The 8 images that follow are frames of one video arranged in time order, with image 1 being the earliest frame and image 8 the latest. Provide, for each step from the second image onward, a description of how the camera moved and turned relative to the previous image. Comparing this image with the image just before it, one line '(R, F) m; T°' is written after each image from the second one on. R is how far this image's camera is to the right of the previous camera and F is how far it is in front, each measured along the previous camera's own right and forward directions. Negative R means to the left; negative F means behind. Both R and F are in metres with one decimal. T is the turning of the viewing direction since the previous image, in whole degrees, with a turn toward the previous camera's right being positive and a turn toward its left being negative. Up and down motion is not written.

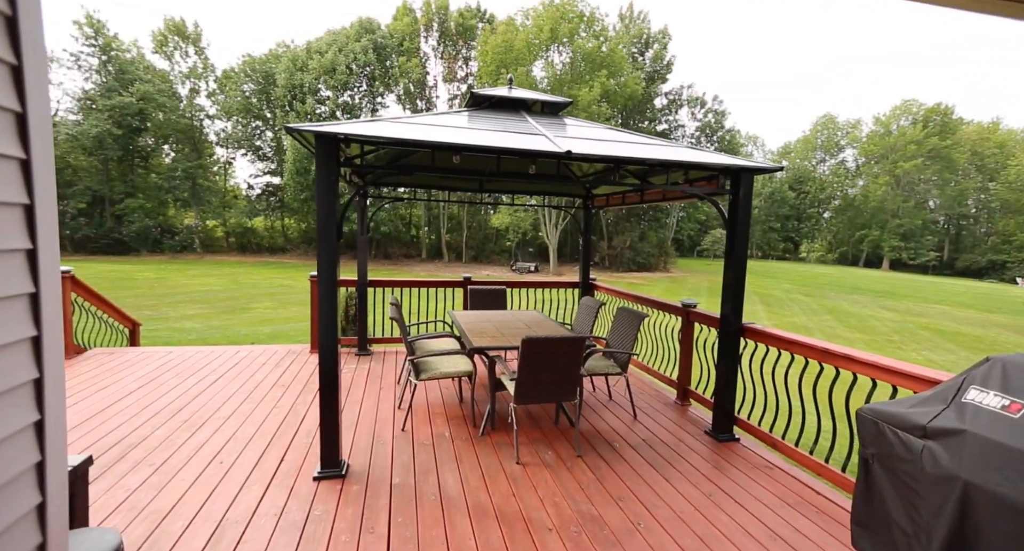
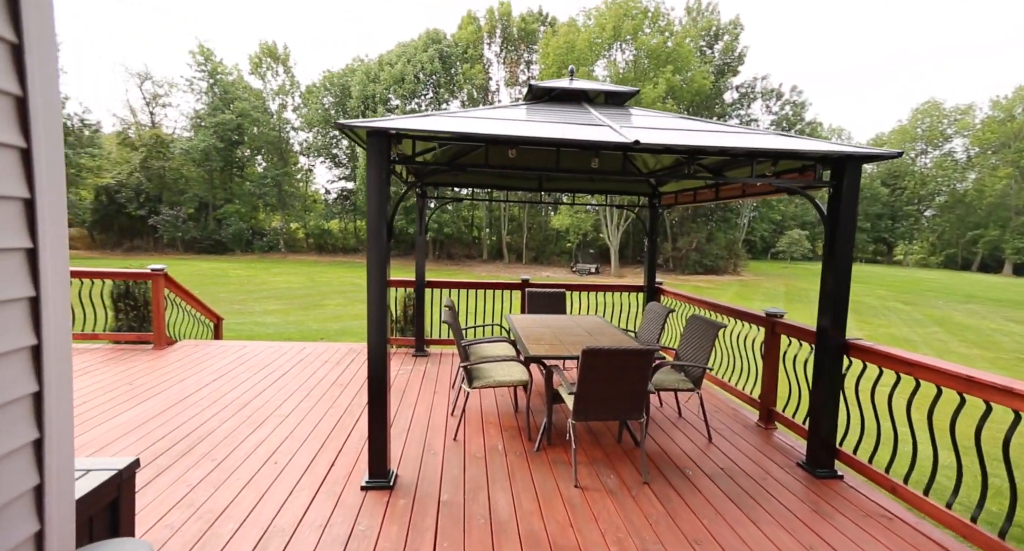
(0.0, +0.2) m; -7°
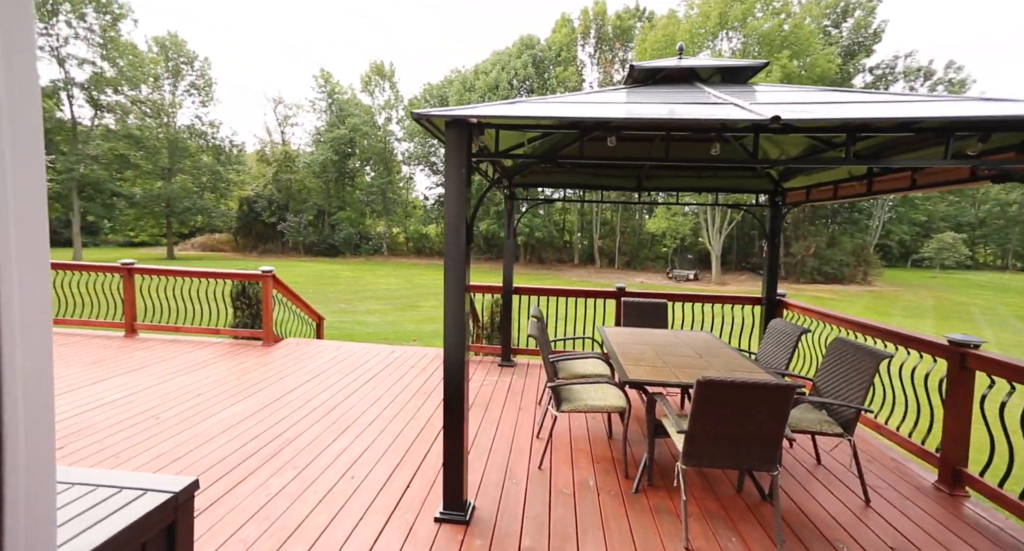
(0.0, +0.3) m; -10°
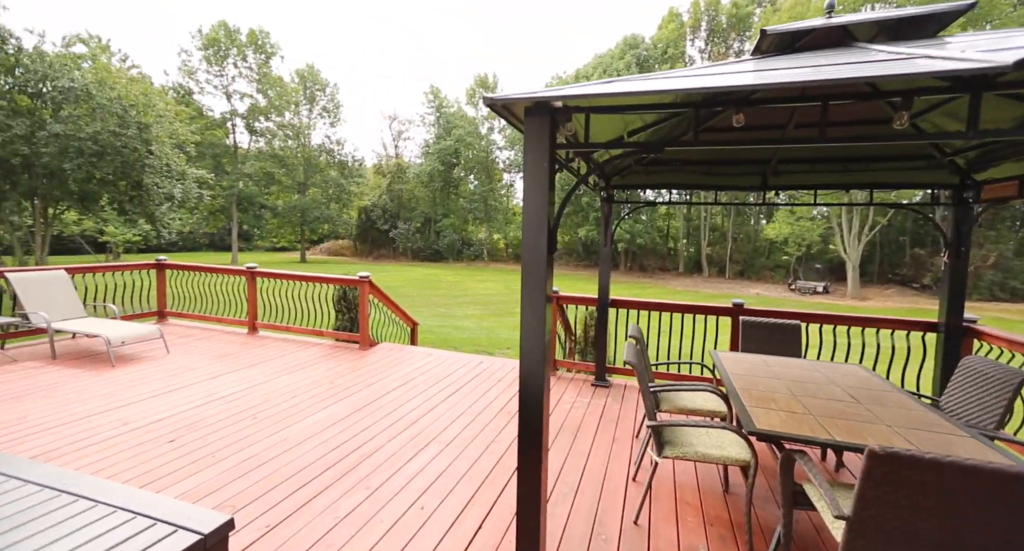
(0.0, +0.3) m; -11°
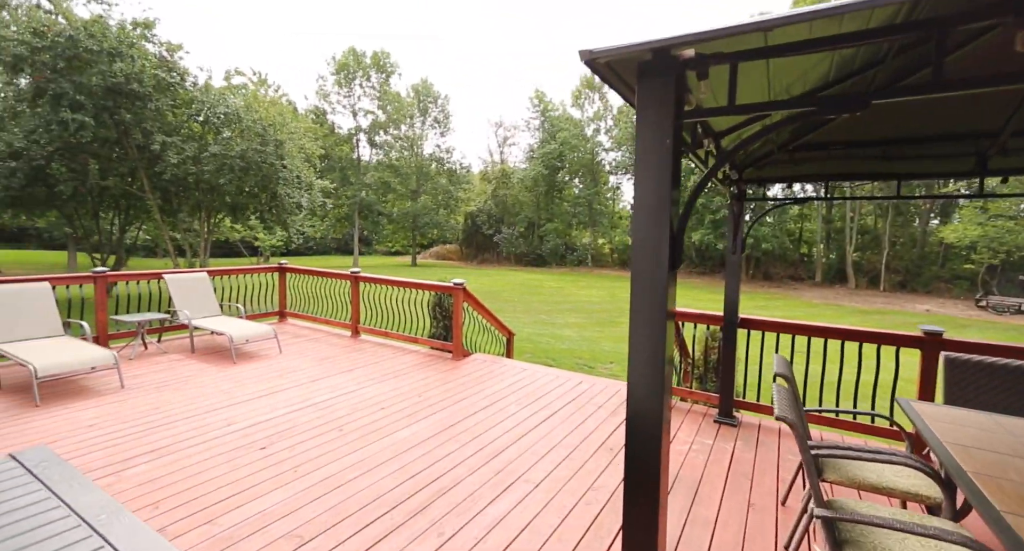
(0.0, +0.4) m; -12°
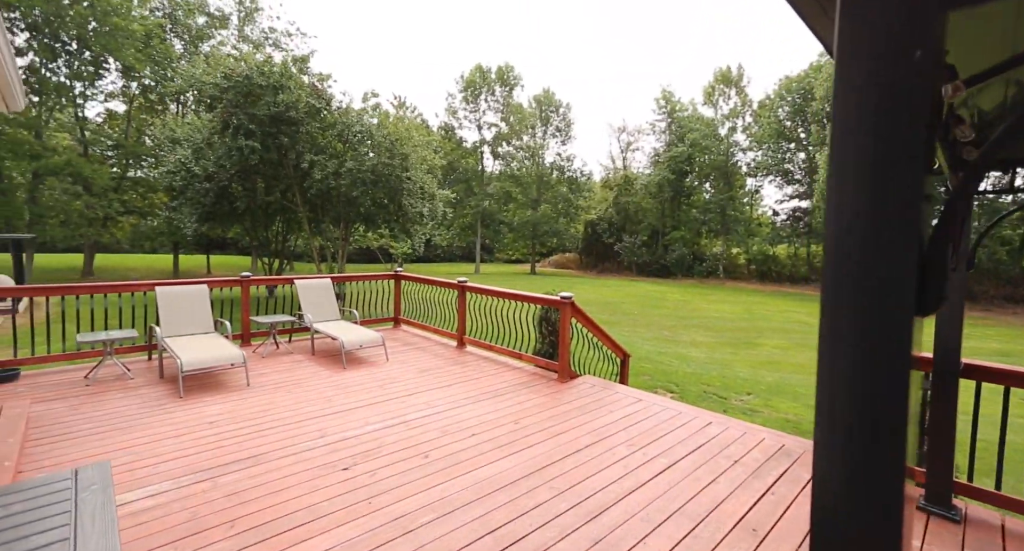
(+0.1, +0.5) m; -13°
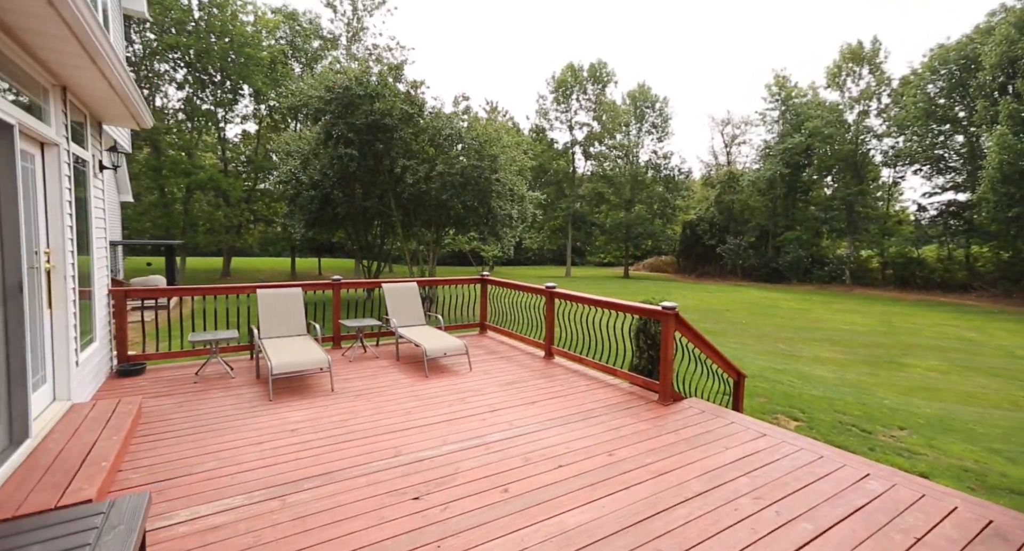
(0.0, +0.5) m; -10°
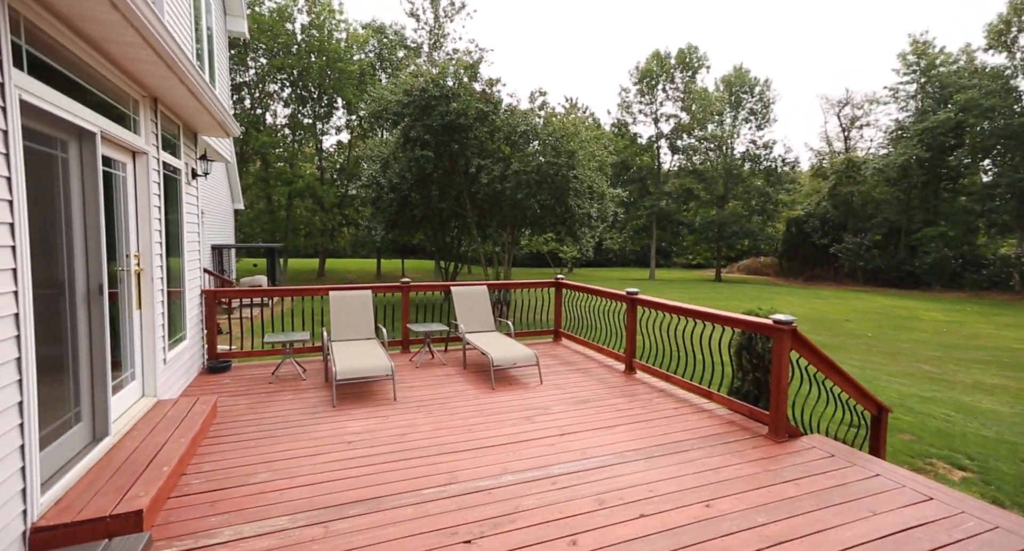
(+0.1, +0.6) m; -9°
